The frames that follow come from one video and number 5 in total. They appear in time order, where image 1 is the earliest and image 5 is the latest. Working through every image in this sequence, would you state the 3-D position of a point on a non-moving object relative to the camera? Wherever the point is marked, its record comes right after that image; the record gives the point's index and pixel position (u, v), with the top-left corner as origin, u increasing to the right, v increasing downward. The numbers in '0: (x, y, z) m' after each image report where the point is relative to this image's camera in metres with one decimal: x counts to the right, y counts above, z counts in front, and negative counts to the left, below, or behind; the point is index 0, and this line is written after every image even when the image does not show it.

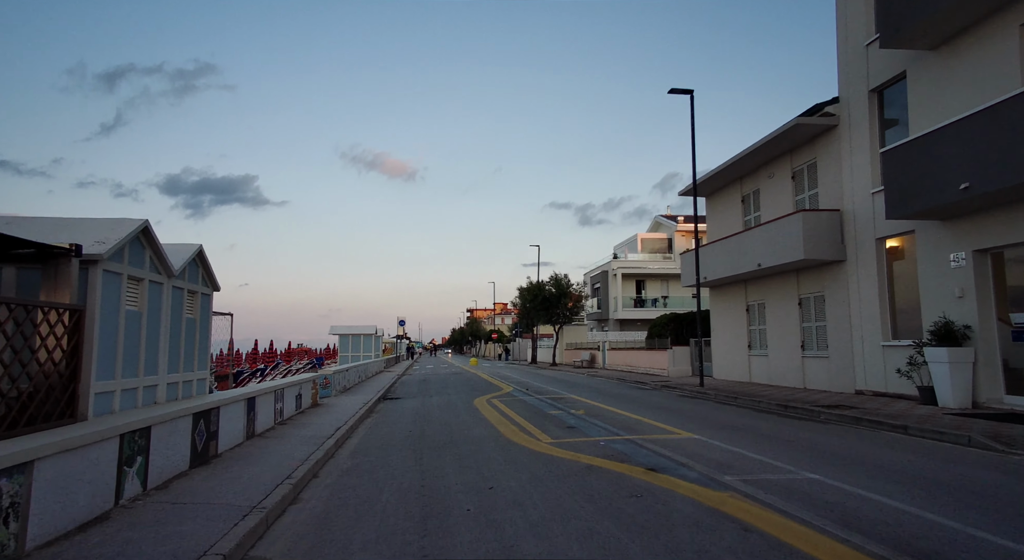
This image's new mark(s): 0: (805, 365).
0: (+8.9, -2.6, +18.8) m
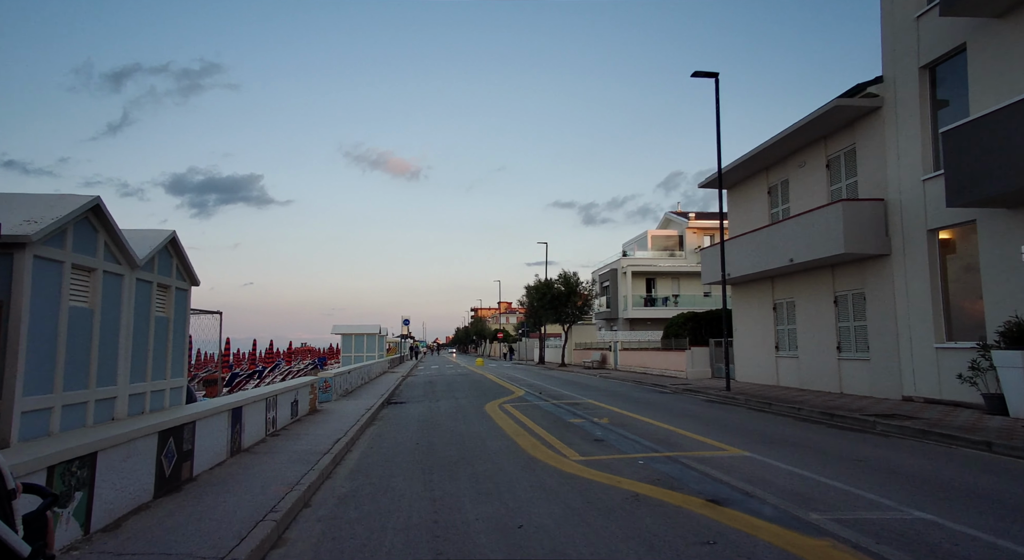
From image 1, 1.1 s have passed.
0: (+9.3, -2.5, +17.4) m
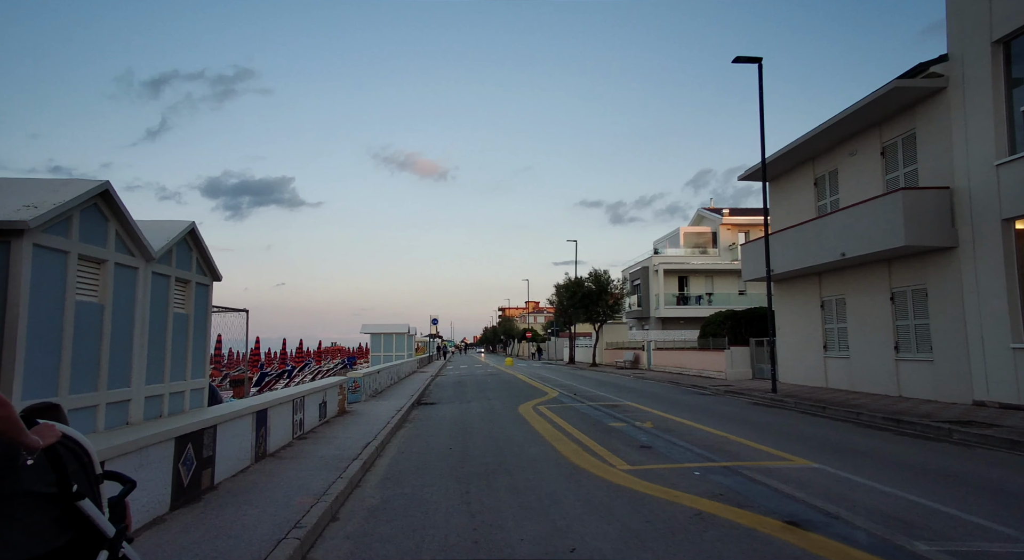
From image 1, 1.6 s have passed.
0: (+10.2, -2.3, +16.3) m
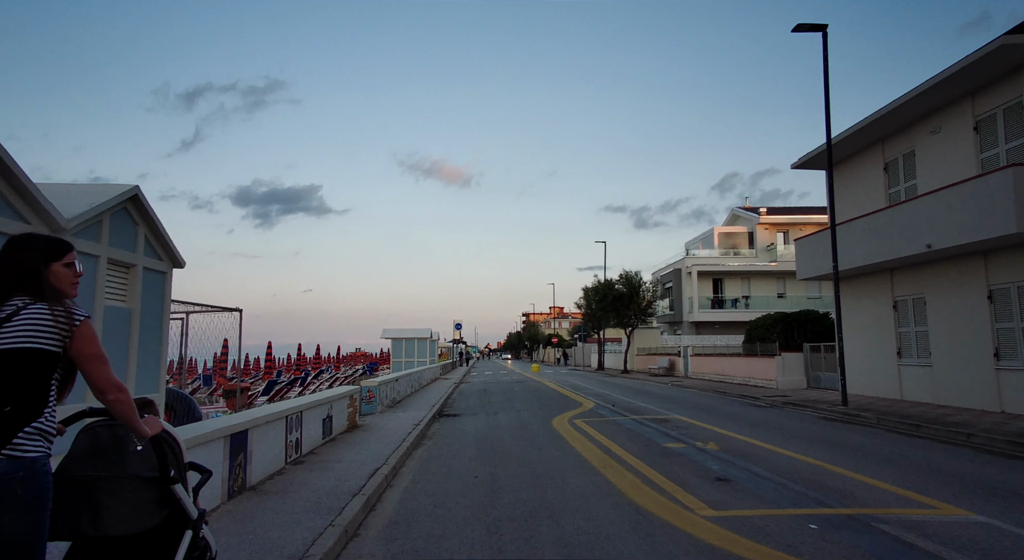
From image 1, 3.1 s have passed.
0: (+10.9, -2.2, +13.9) m
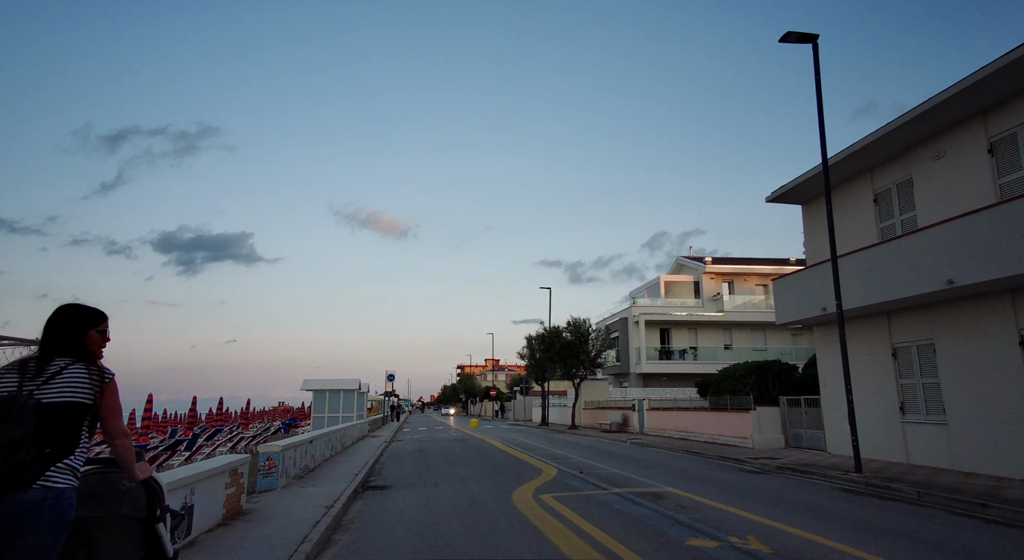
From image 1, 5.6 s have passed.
0: (+10.0, -3.0, +11.6) m
